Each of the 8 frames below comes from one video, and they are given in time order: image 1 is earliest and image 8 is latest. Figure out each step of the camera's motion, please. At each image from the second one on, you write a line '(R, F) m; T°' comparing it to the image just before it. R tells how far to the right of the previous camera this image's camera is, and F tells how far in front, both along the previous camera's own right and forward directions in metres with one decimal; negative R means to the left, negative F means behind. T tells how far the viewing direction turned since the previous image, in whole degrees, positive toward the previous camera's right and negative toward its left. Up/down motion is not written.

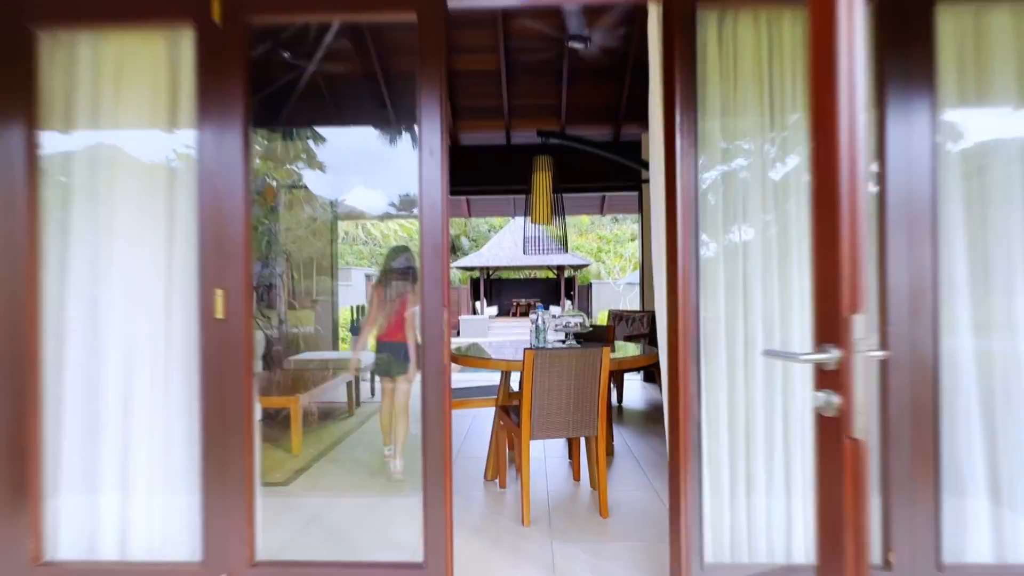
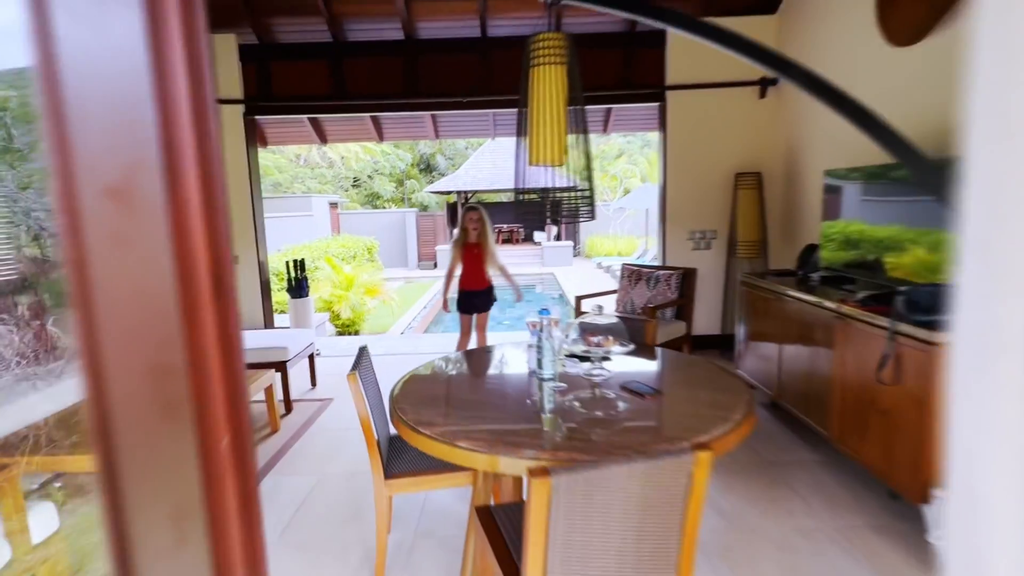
(0.0, +1.5) m; +2°
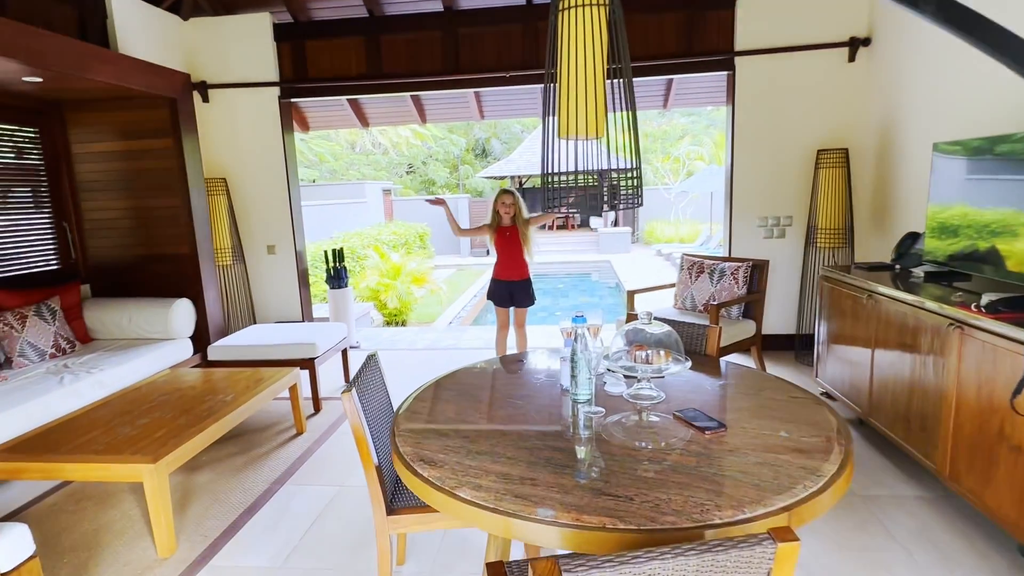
(+0.1, +0.4) m; -6°
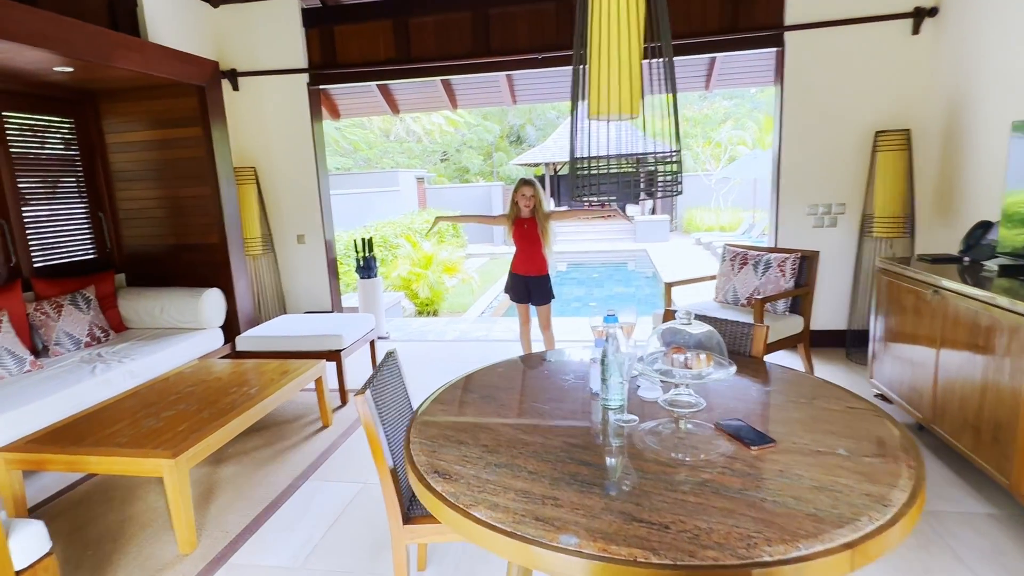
(0.0, +0.1) m; -4°
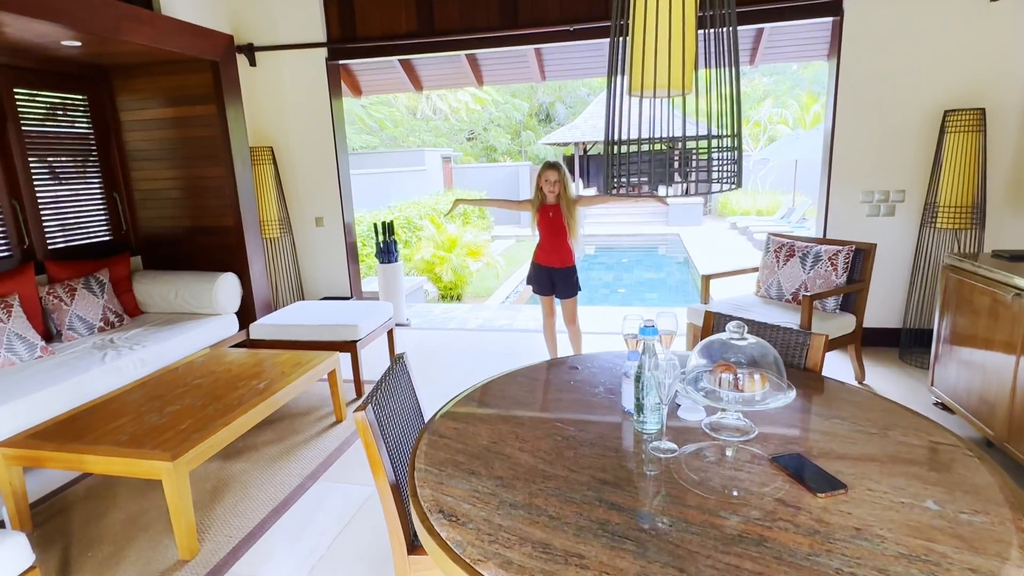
(0.0, +0.2) m; -3°
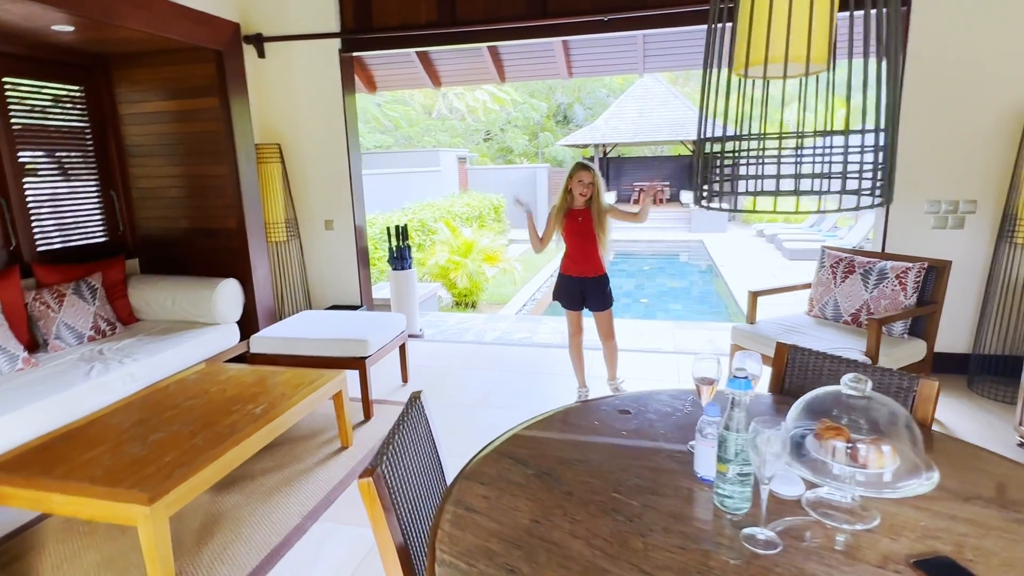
(-0.1, +0.3) m; -1°
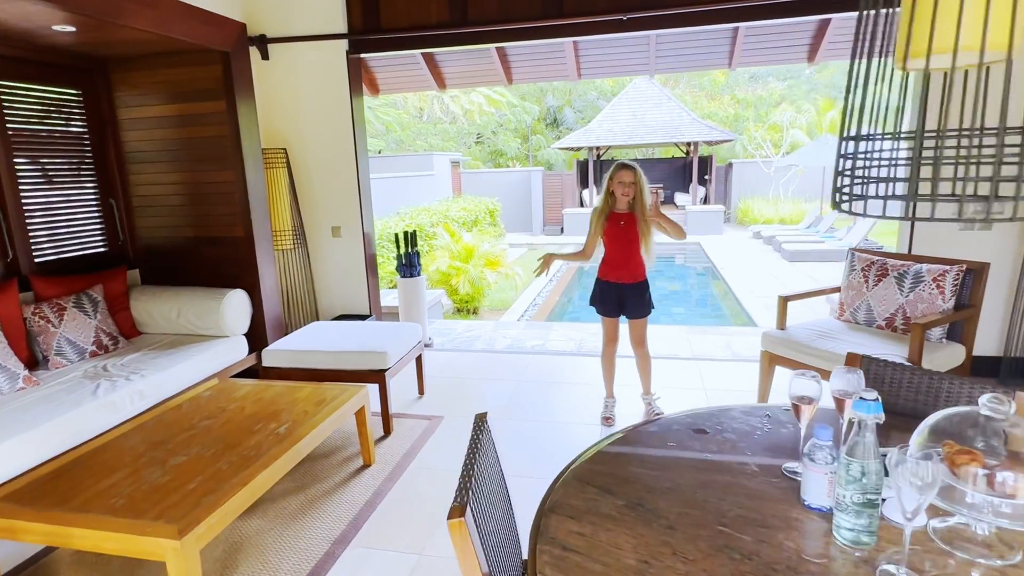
(-0.2, +0.1) m; +1°
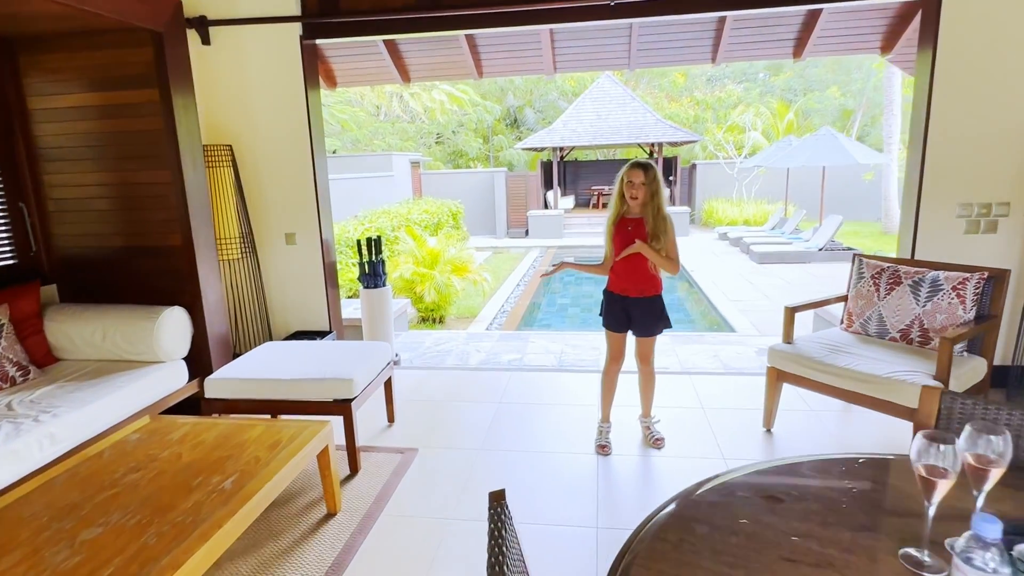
(-0.1, +0.3) m; +4°
